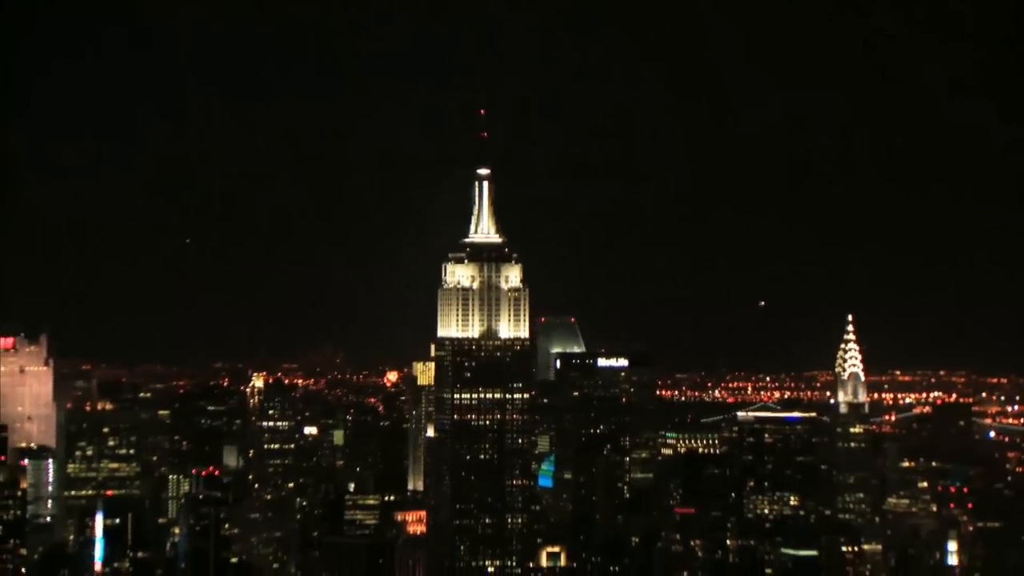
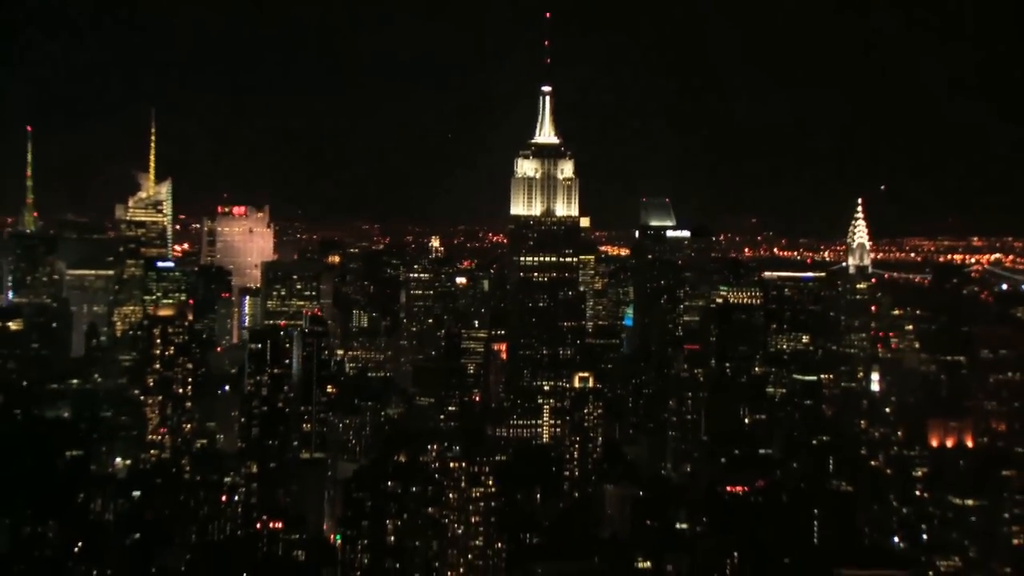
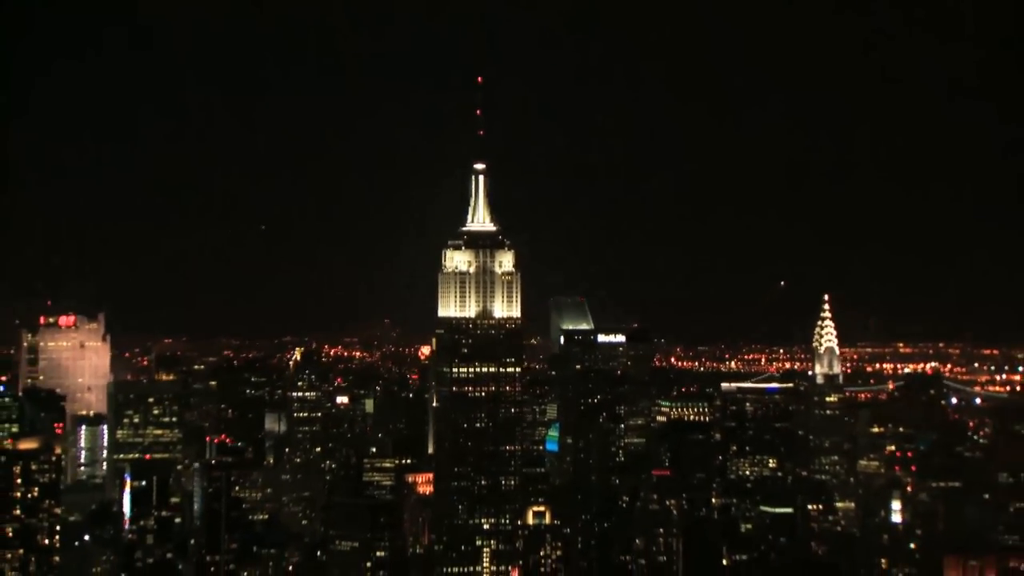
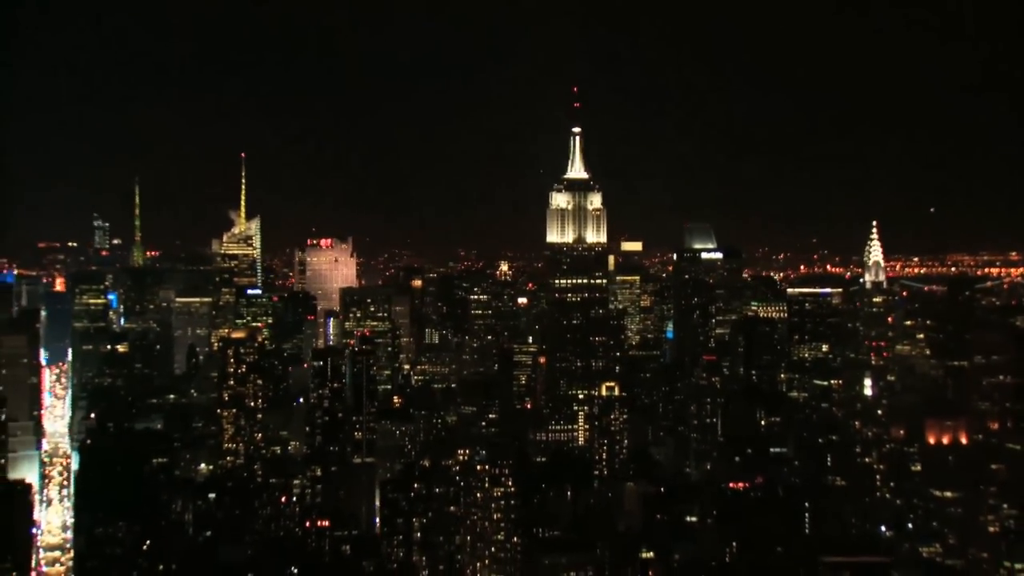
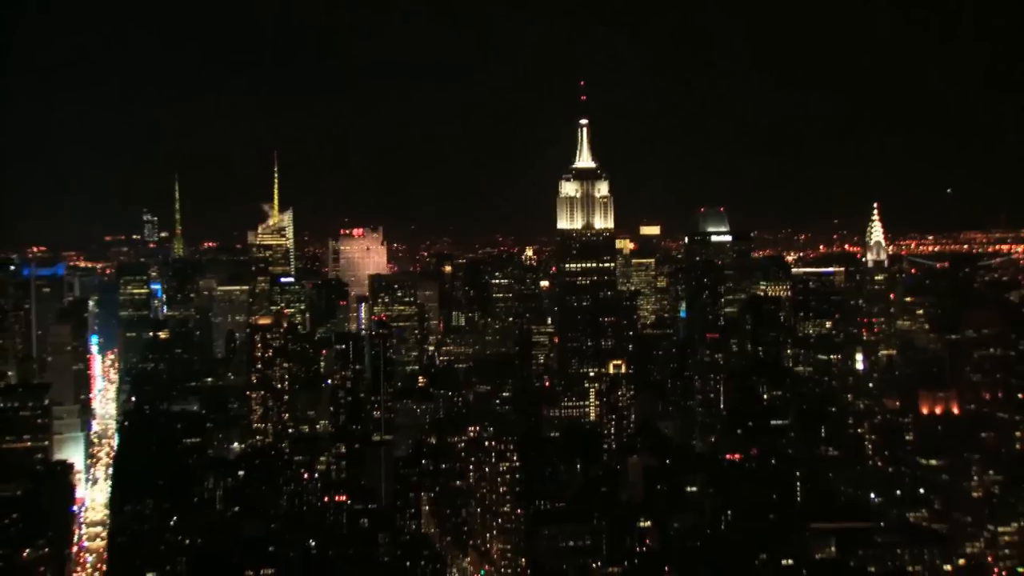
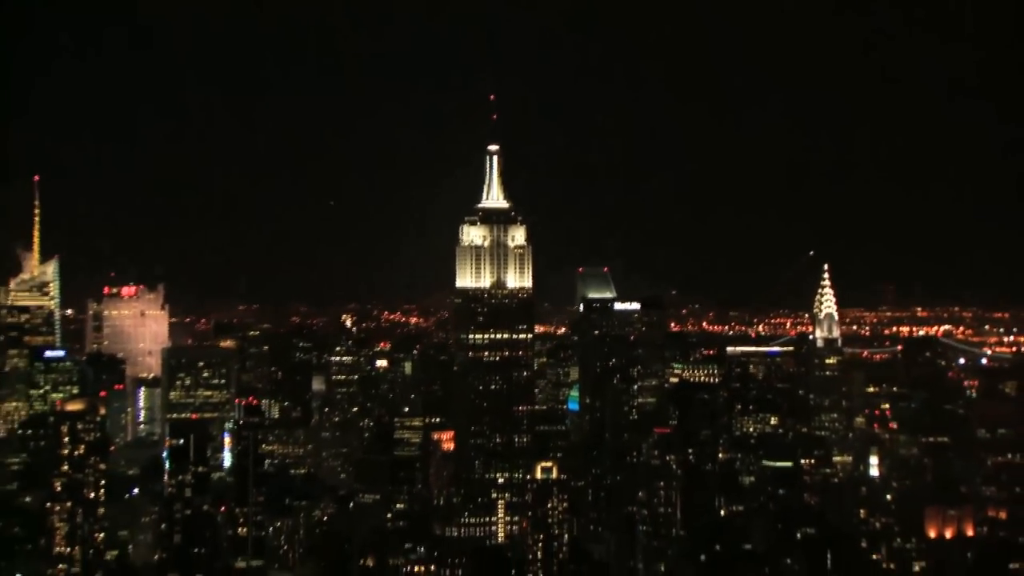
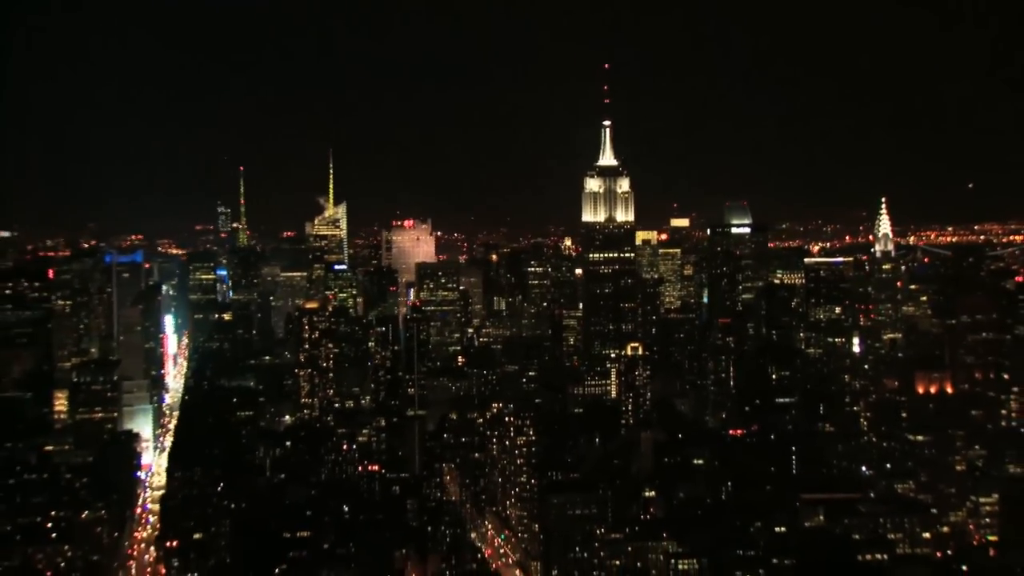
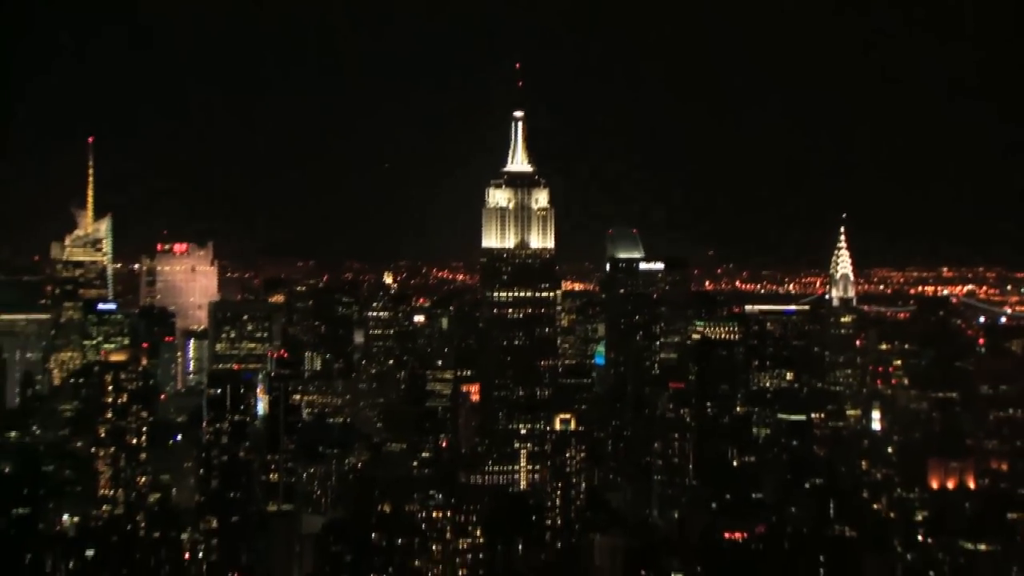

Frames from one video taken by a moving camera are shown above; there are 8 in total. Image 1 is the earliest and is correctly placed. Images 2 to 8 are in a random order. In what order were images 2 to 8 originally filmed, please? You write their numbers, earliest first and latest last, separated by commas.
3, 6, 8, 2, 4, 5, 7
